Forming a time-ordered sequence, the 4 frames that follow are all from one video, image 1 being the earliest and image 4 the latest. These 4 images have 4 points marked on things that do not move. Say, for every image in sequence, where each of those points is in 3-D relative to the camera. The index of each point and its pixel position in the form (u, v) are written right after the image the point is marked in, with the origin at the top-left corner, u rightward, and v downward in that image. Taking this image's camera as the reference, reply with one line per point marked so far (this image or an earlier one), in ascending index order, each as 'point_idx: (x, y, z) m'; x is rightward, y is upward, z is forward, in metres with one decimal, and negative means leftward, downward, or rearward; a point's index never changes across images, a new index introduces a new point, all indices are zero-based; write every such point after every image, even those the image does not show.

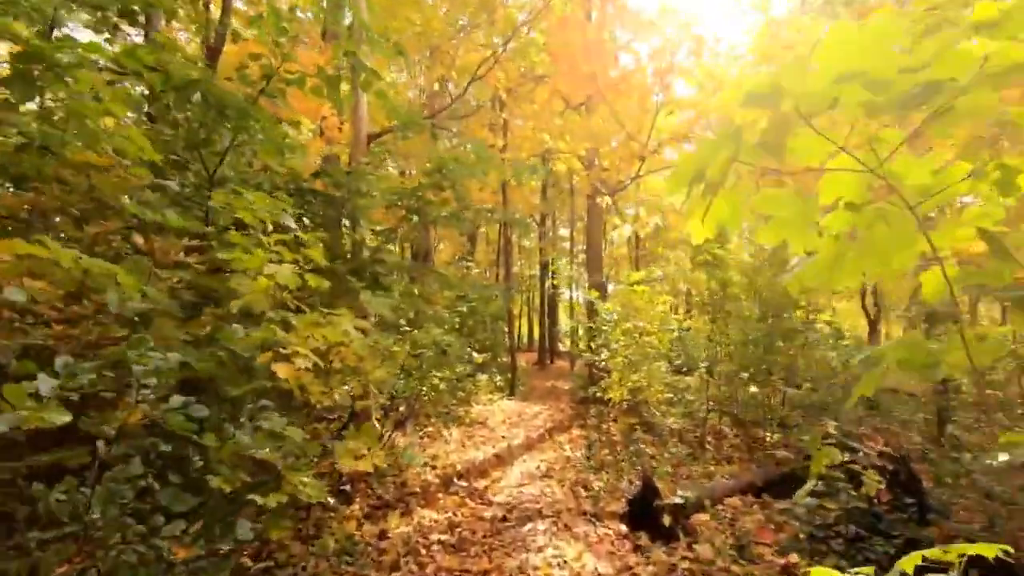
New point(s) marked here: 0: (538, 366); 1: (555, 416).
0: (+0.8, -2.5, +17.7) m
1: (+0.7, -2.0, +8.8) m
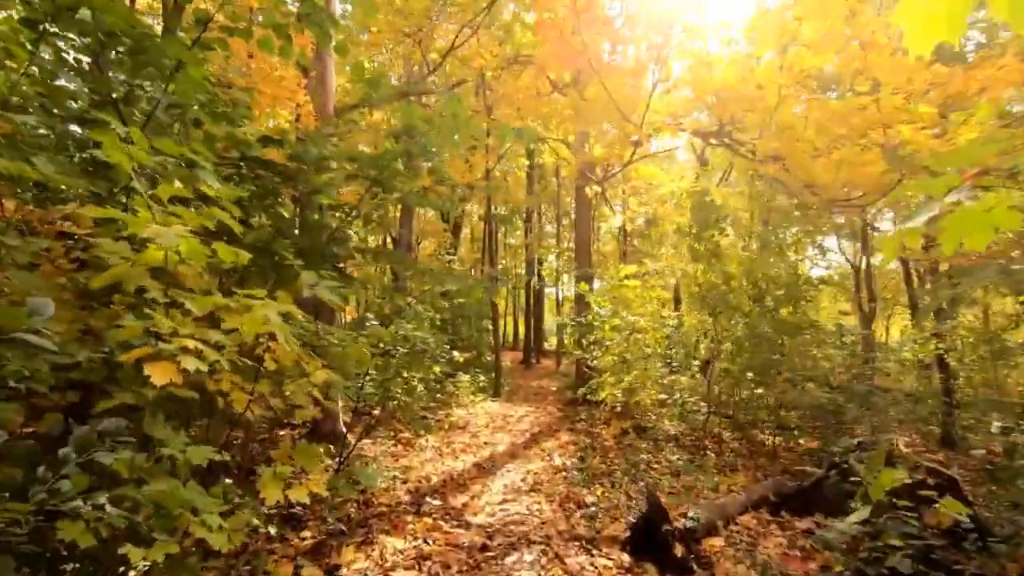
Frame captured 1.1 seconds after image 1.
0: (+0.4, -2.4, +17.2) m
1: (+0.5, -1.9, +8.3) m
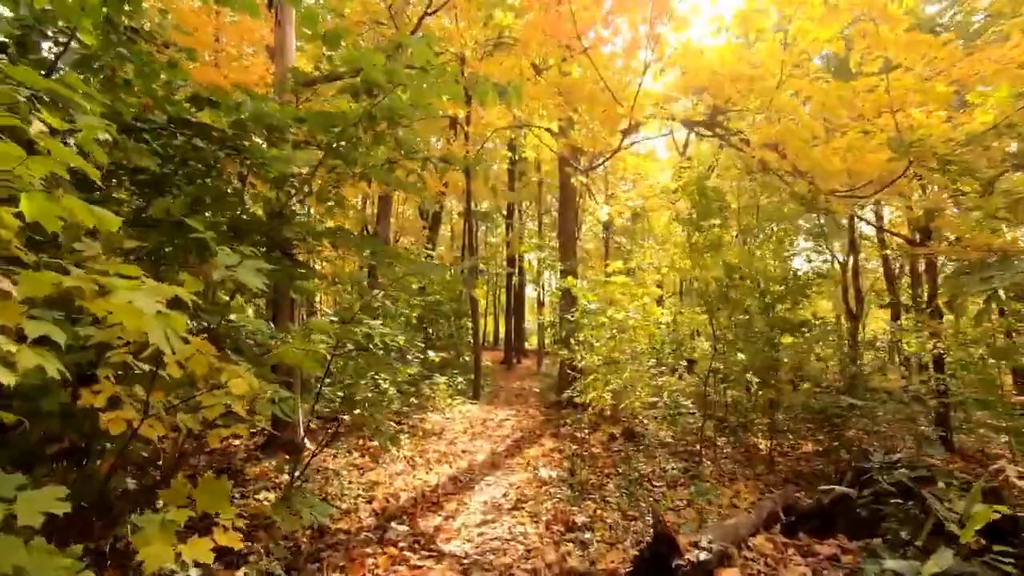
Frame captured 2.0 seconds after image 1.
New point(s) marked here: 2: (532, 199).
0: (-0.2, -2.3, +16.7) m
1: (+0.2, -1.9, +7.8) m
2: (+0.5, +2.4, +14.5) m
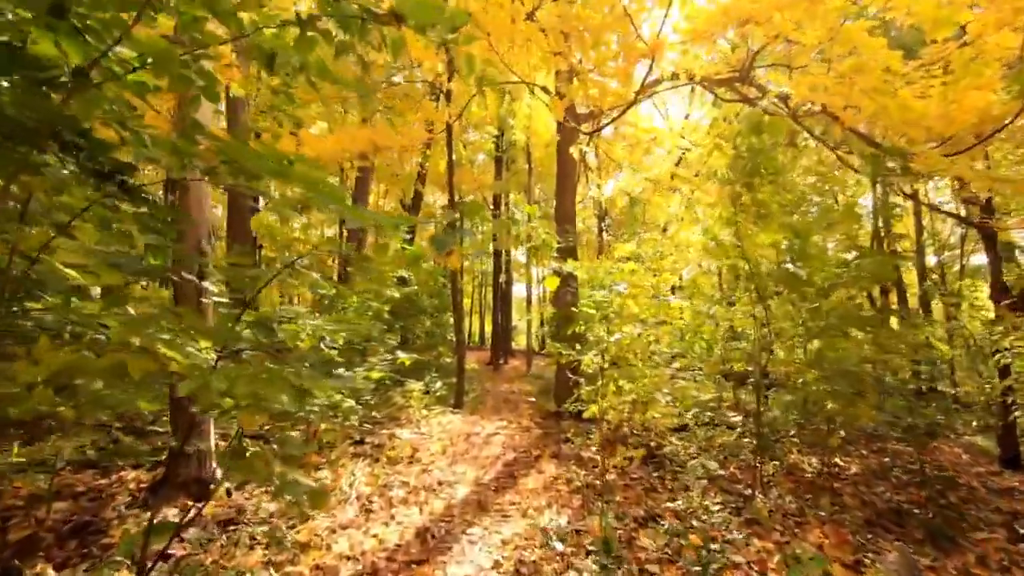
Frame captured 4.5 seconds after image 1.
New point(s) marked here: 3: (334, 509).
0: (-0.6, -2.2, +15.3) m
1: (+0.1, -1.7, +6.4) m
2: (+0.2, +2.5, +13.2) m
3: (-1.2, -1.4, +3.6) m
